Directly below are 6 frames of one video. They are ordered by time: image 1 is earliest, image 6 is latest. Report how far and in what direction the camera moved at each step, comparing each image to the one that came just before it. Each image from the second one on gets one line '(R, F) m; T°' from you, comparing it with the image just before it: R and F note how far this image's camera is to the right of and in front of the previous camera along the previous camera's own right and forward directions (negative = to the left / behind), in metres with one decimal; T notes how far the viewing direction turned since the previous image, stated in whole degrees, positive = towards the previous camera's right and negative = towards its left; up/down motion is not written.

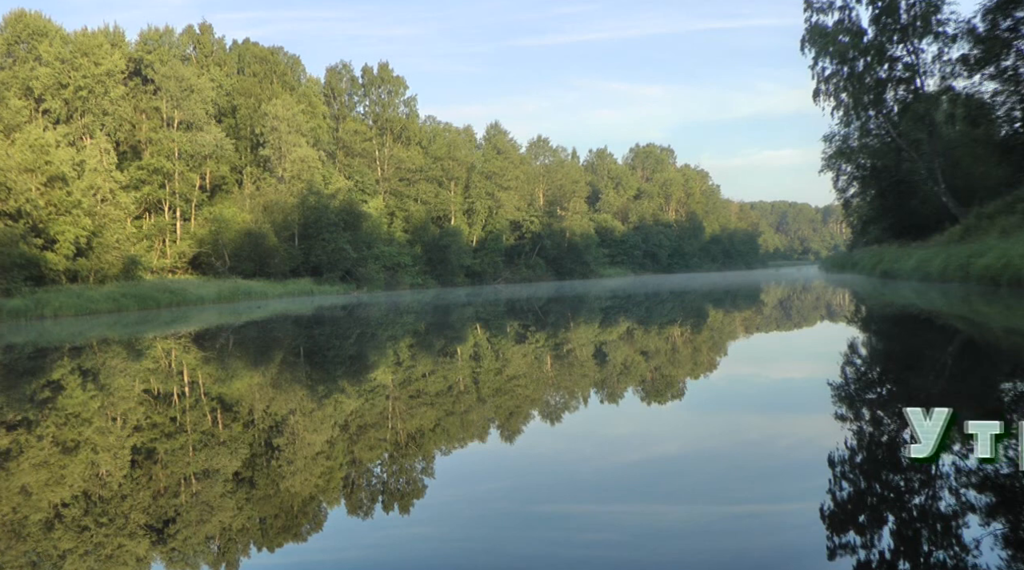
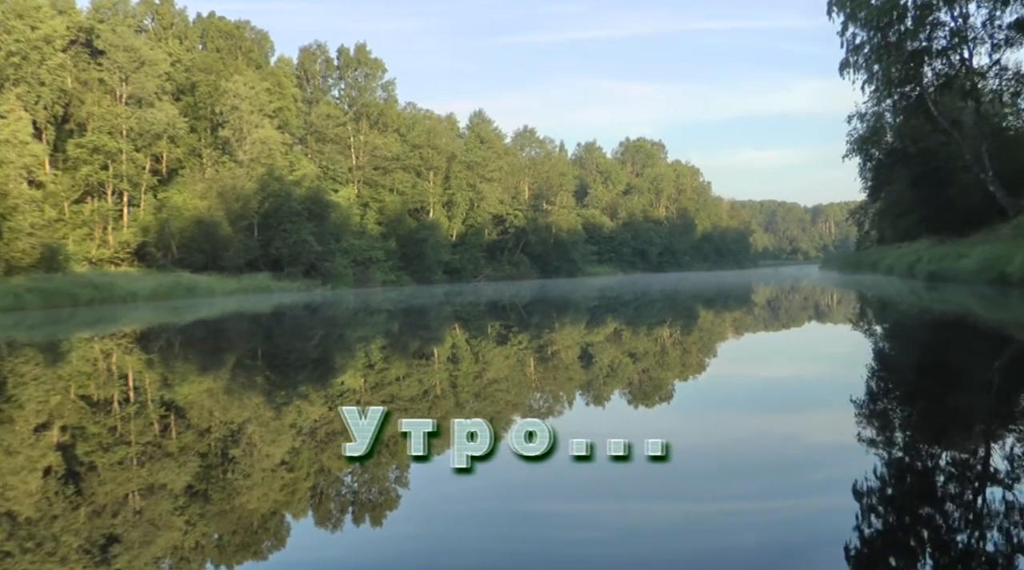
(0.0, +0.7) m; +1°
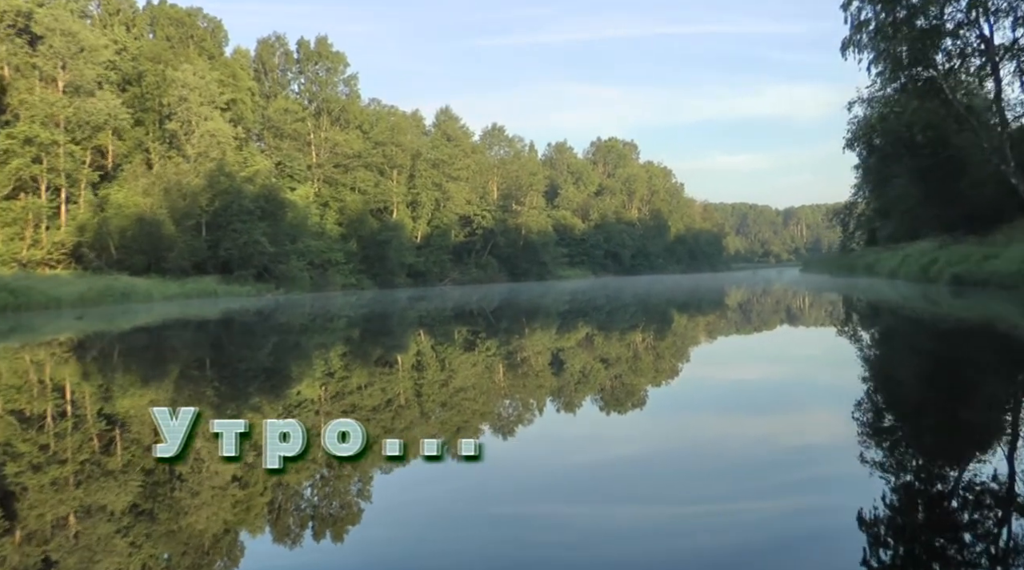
(0.0, +0.4) m; +2°
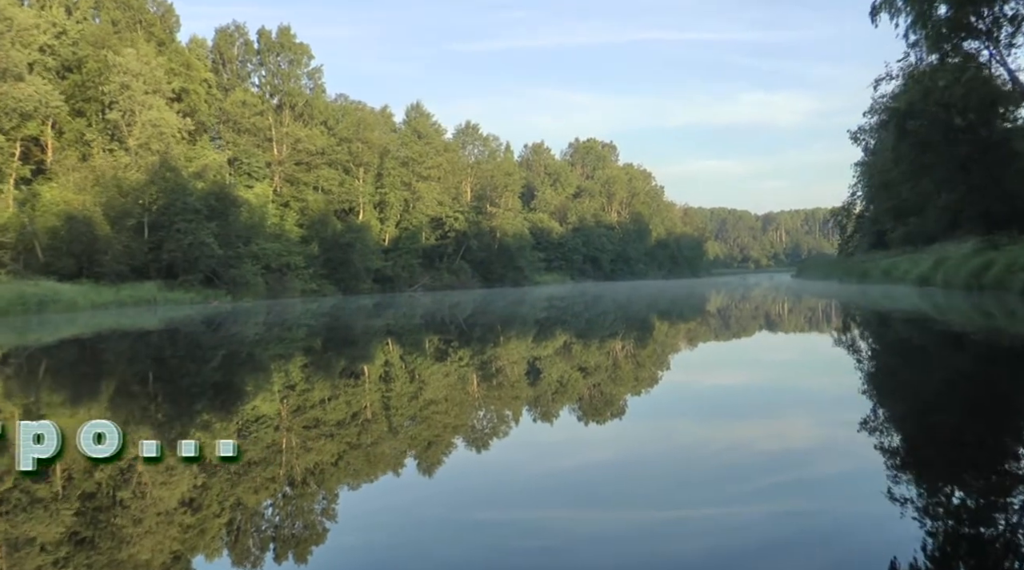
(0.0, +0.6) m; +2°
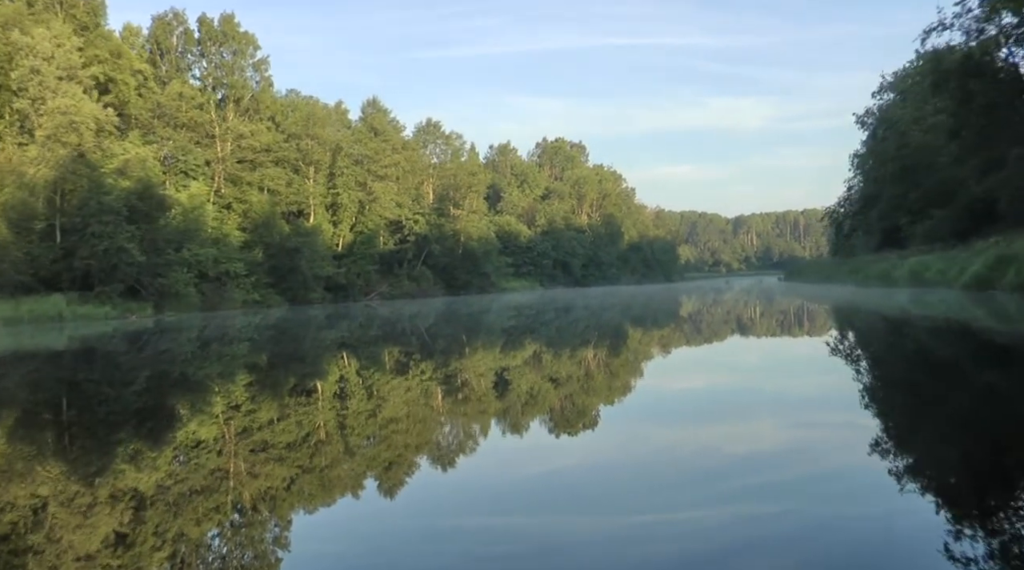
(0.0, +0.7) m; +2°
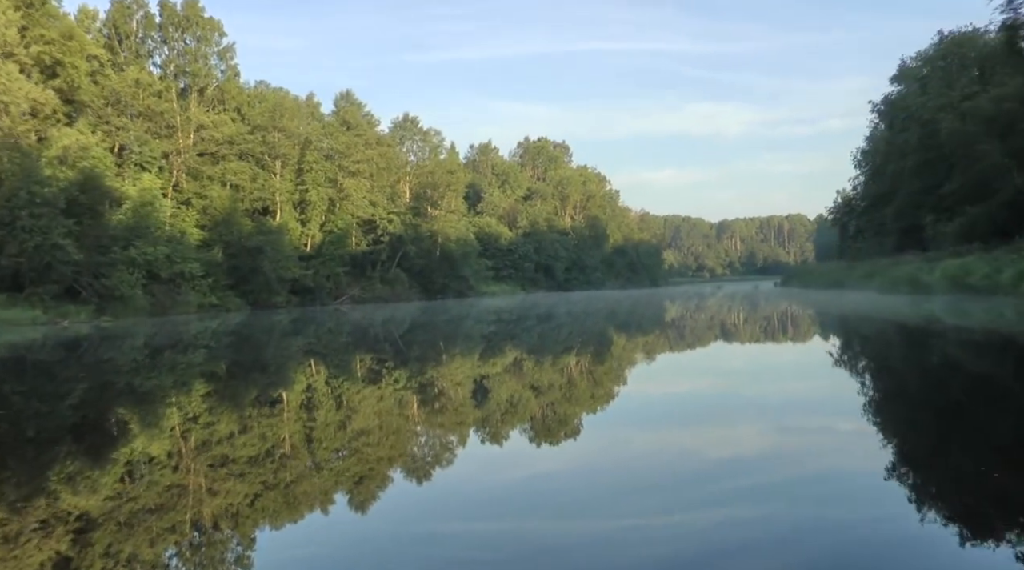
(0.0, +0.5) m; +1°
